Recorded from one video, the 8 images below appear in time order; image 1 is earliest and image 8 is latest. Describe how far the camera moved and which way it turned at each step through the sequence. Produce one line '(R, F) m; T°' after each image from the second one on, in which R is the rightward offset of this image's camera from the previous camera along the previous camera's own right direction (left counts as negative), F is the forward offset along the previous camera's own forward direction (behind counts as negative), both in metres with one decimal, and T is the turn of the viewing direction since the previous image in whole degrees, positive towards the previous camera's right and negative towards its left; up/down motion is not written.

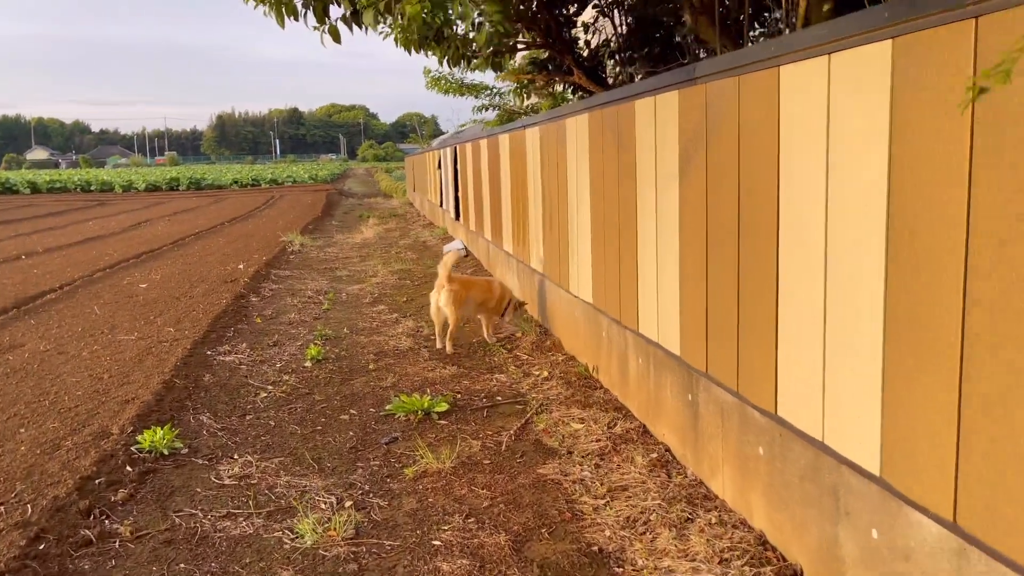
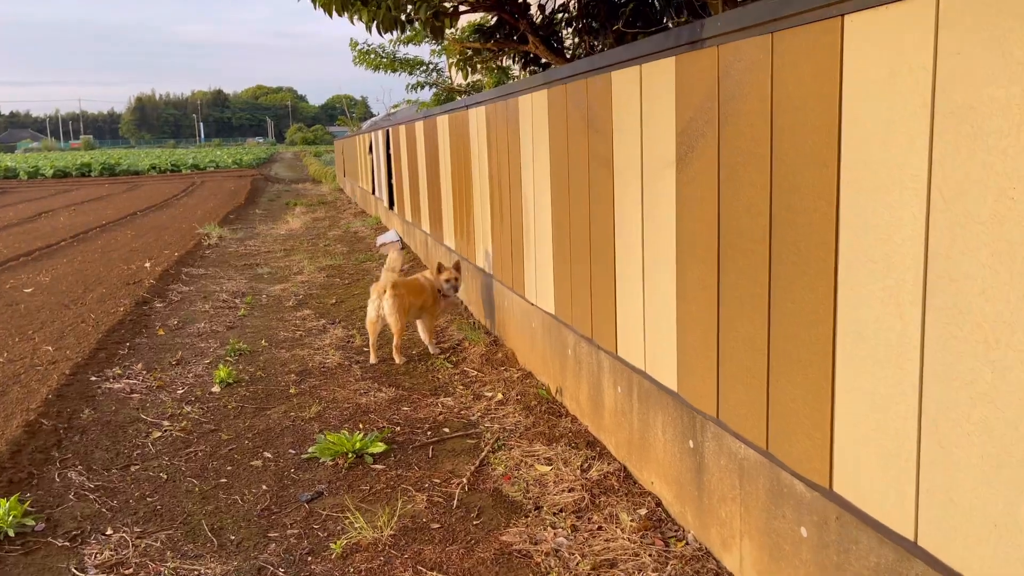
(-0.1, +0.7) m; +5°
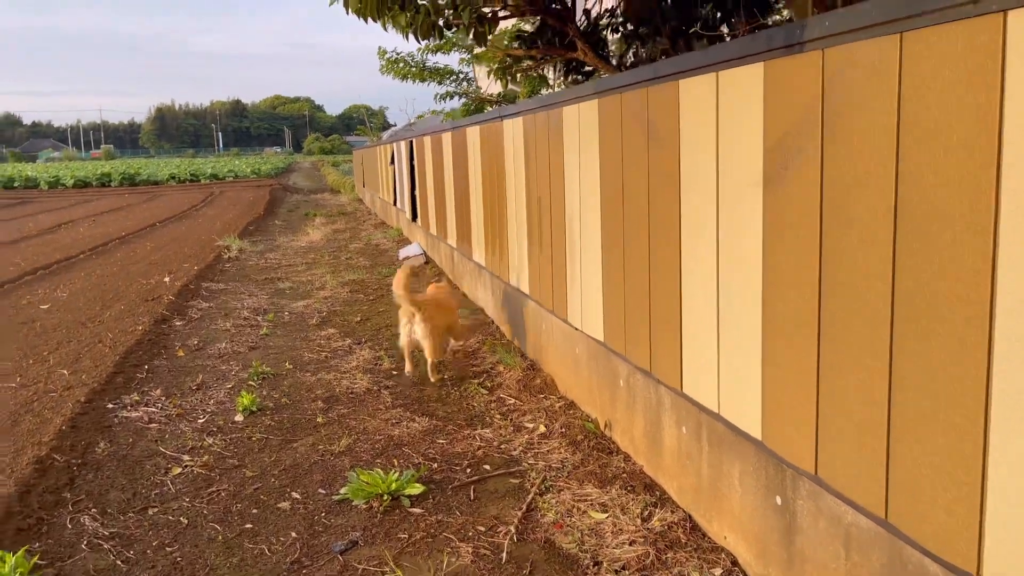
(-0.1, +0.3) m; -1°
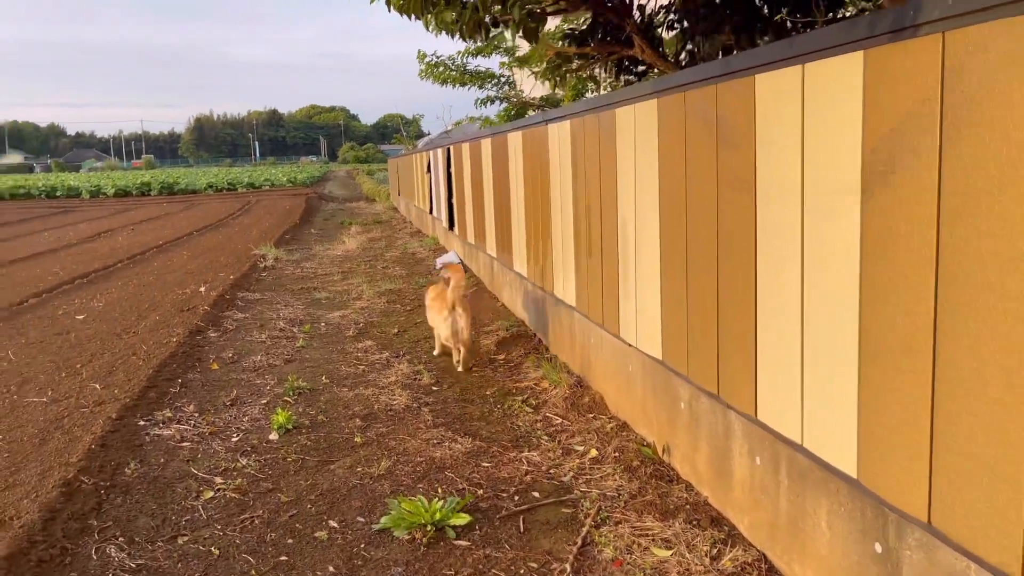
(-0.1, +0.2) m; -2°
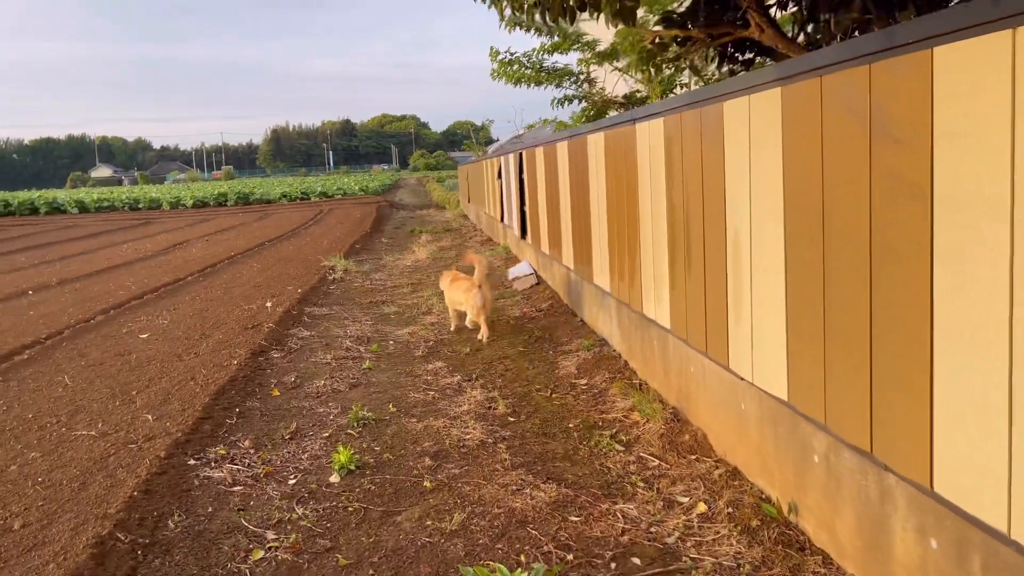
(-0.1, +0.5) m; -5°
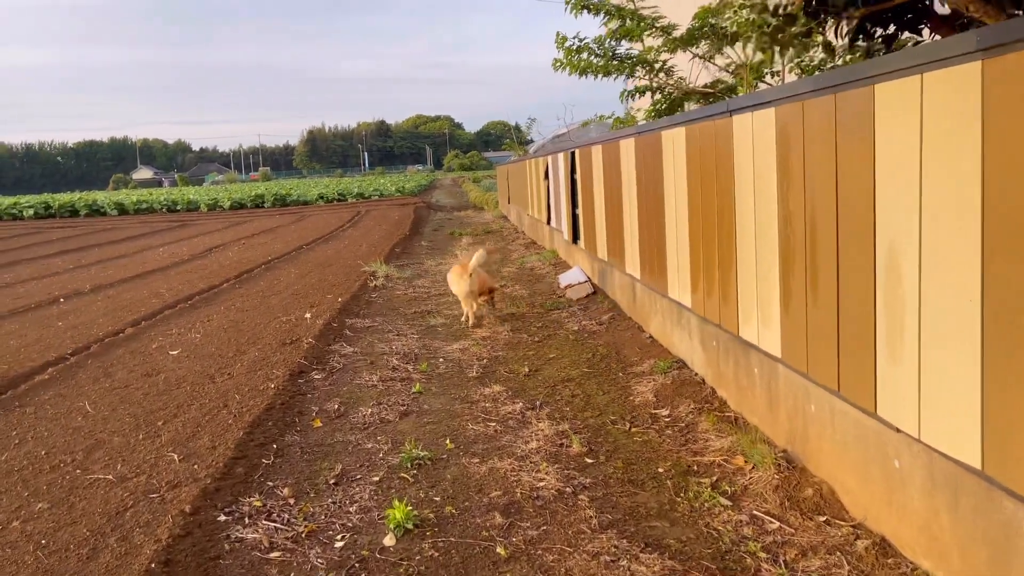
(-0.2, +0.6) m; -2°
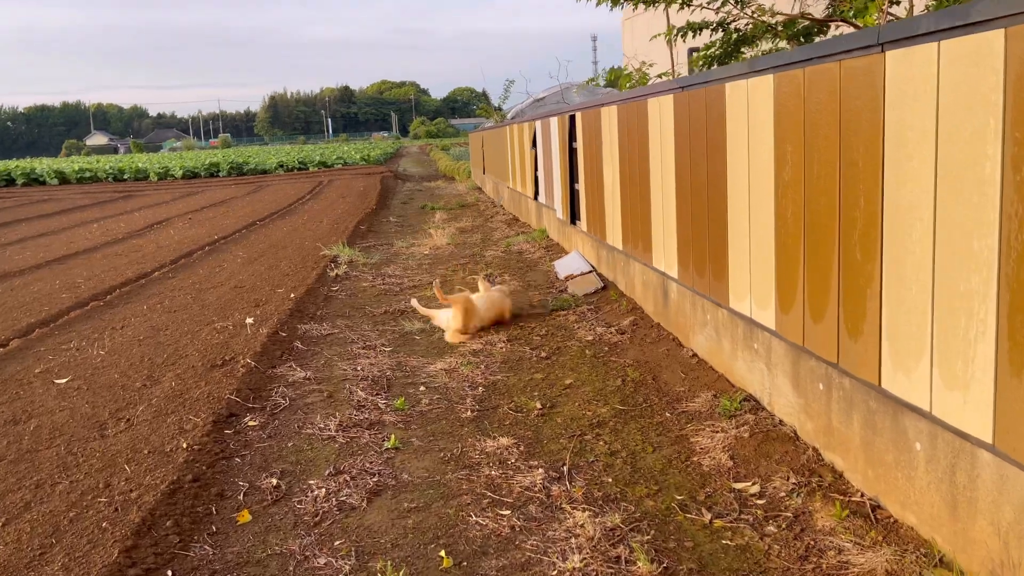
(-0.2, +1.5) m; +2°
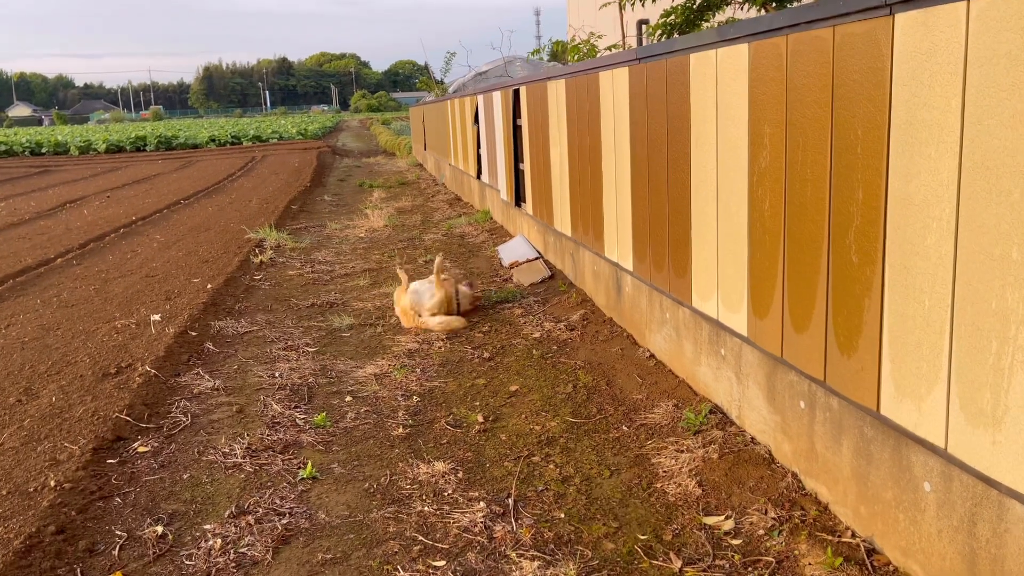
(0.0, +0.5) m; +4°
